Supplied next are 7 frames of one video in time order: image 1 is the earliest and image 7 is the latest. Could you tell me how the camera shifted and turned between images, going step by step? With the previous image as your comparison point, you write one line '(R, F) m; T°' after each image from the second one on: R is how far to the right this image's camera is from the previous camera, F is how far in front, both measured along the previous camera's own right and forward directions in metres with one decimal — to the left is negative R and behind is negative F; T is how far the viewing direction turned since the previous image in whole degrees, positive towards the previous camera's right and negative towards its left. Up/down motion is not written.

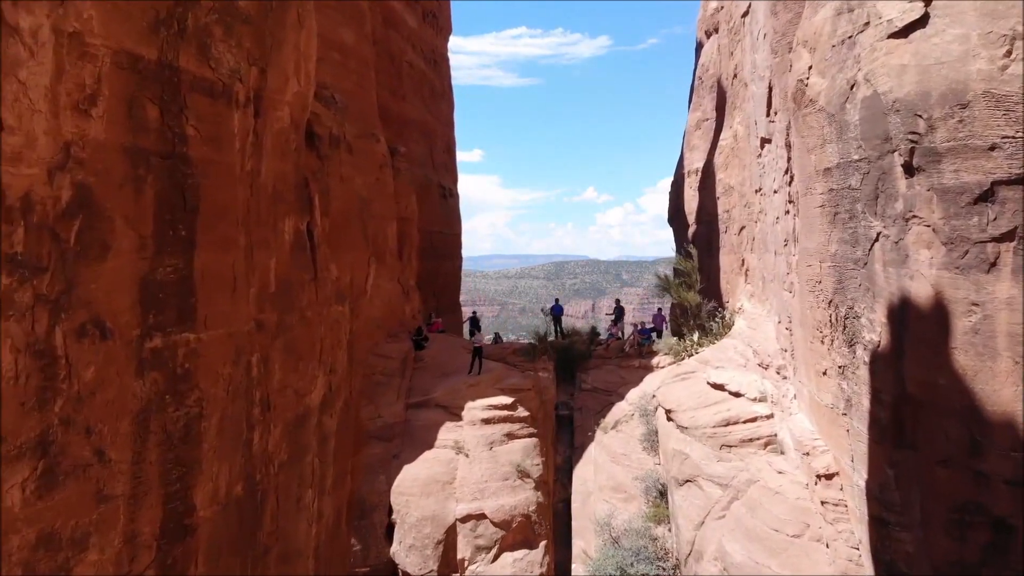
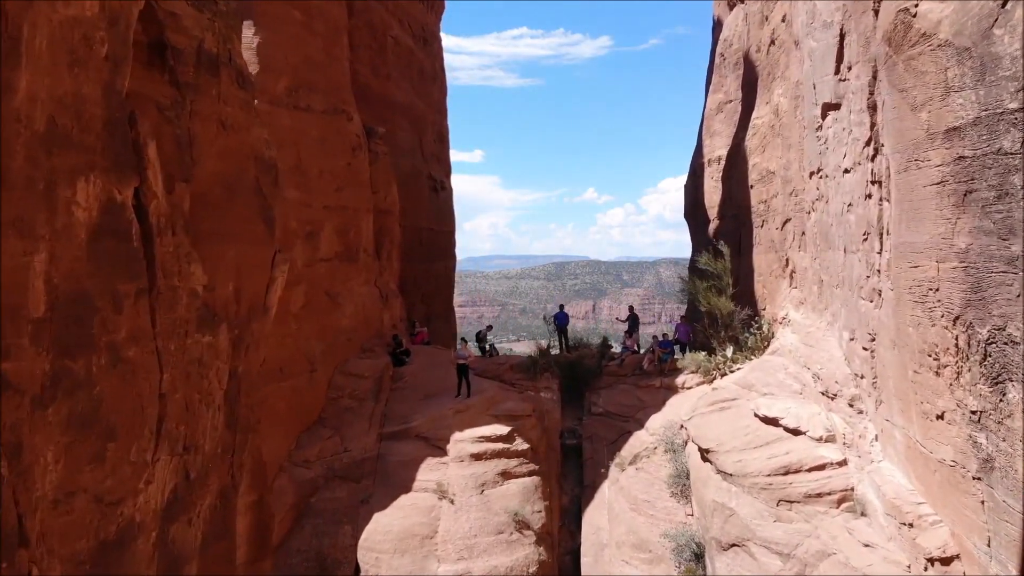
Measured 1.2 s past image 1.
(+0.1, +2.4) m; 0°
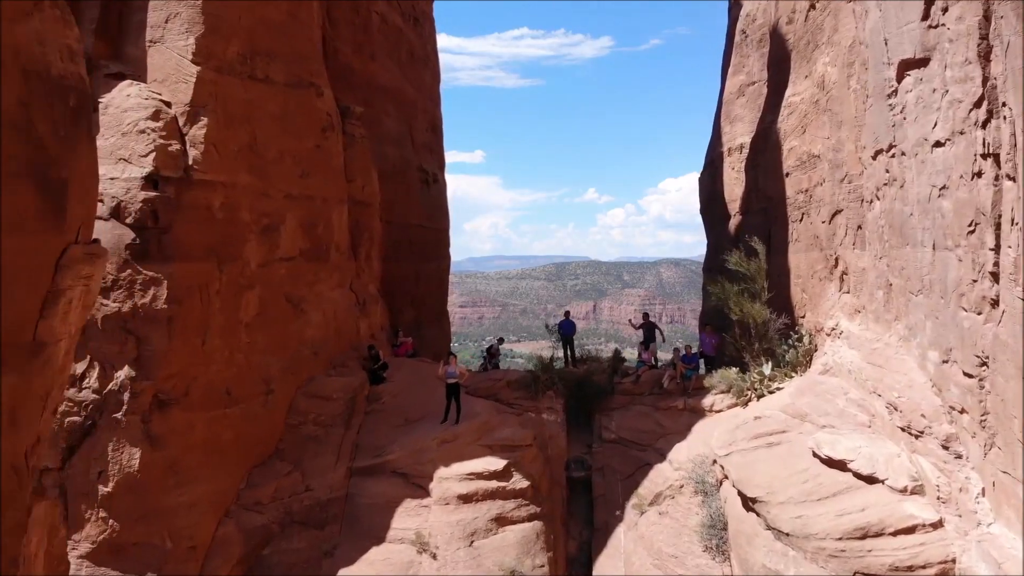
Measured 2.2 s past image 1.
(0.0, +1.8) m; 0°
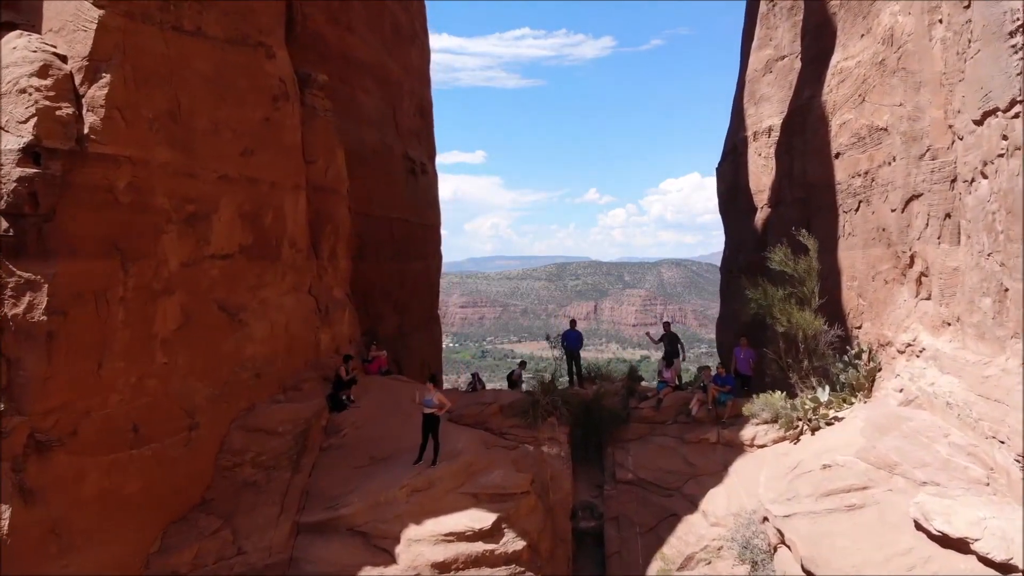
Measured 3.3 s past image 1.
(+0.1, +1.9) m; 0°
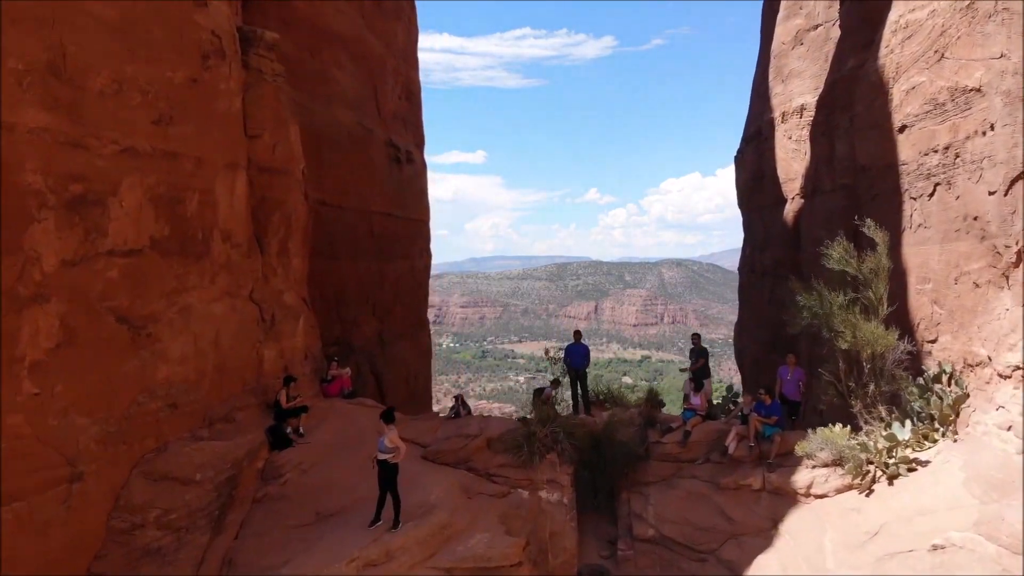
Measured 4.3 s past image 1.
(+0.1, +1.7) m; 0°
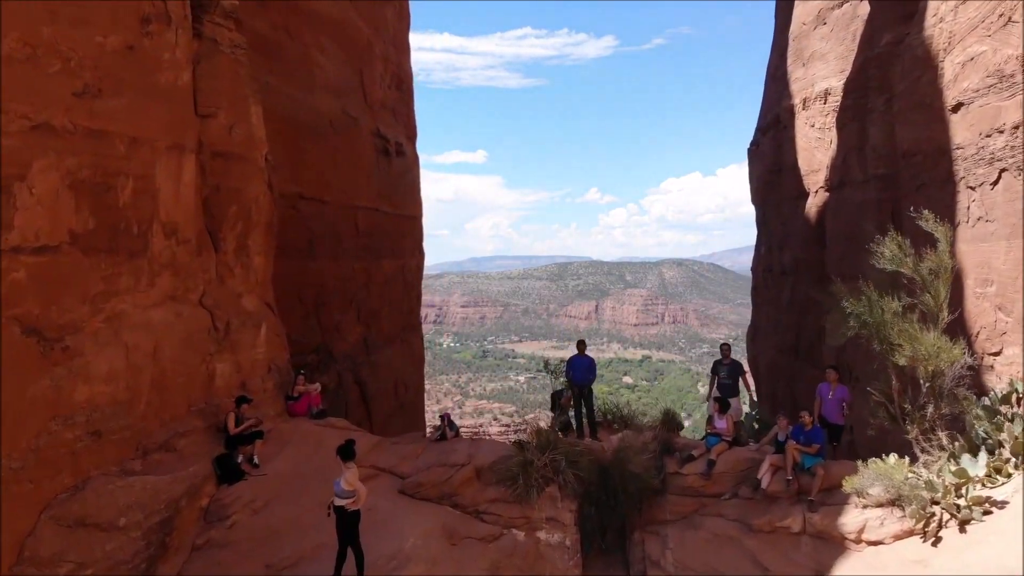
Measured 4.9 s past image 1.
(0.0, +1.0) m; 0°
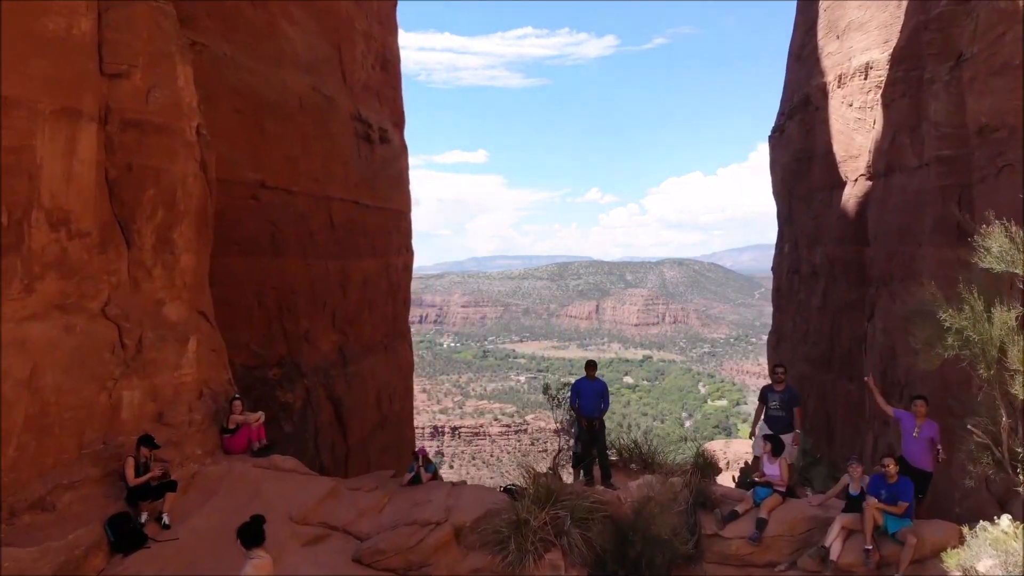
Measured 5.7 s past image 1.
(+0.1, +1.3) m; 0°
